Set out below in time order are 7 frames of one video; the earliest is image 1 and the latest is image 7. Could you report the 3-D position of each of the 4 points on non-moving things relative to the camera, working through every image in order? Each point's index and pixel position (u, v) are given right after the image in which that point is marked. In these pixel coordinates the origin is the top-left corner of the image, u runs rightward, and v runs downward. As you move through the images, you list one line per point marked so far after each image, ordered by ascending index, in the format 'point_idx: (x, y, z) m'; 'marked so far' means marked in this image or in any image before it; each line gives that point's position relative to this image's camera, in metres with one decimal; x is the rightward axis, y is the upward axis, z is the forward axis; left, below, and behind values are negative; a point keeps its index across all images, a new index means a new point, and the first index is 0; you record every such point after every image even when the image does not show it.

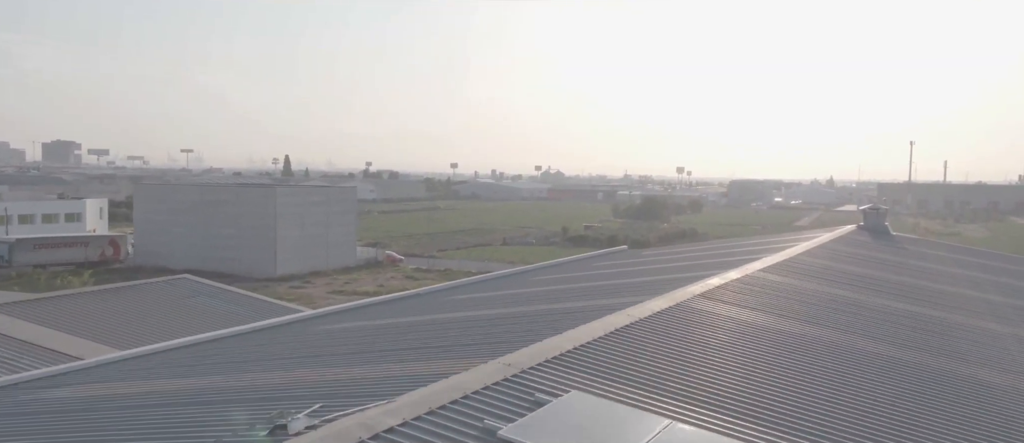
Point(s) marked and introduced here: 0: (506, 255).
0: (-0.1, -0.9, +18.8) m
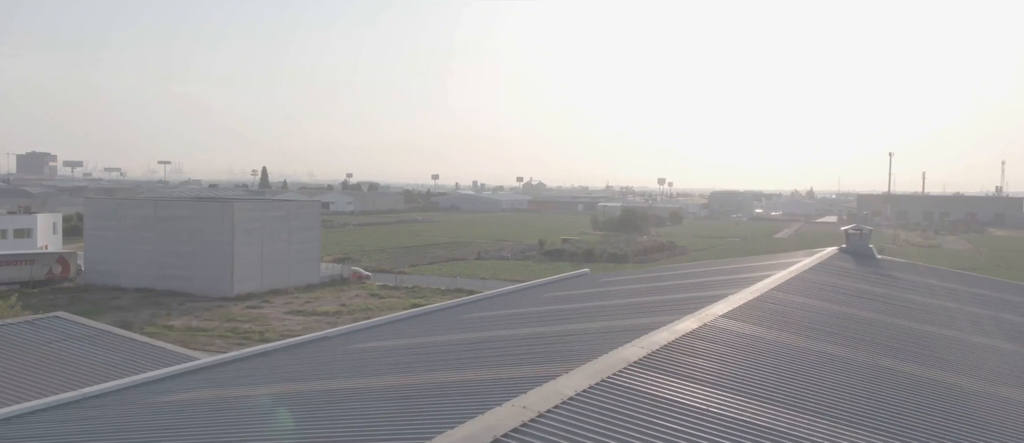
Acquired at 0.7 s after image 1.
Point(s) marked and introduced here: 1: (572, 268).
0: (-0.8, -1.2, +18.2) m
1: (+1.6, -1.2, +19.5) m
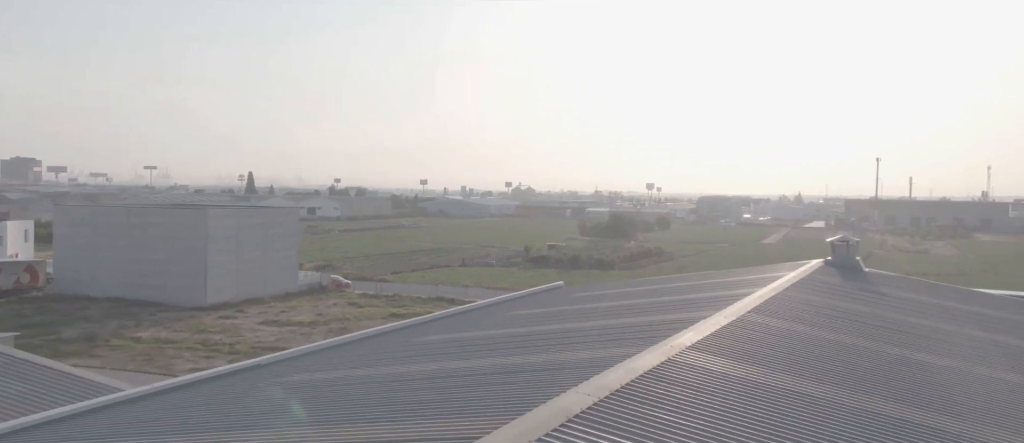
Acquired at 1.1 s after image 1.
0: (-1.2, -1.4, +17.9) m
1: (+1.2, -1.4, +19.3) m
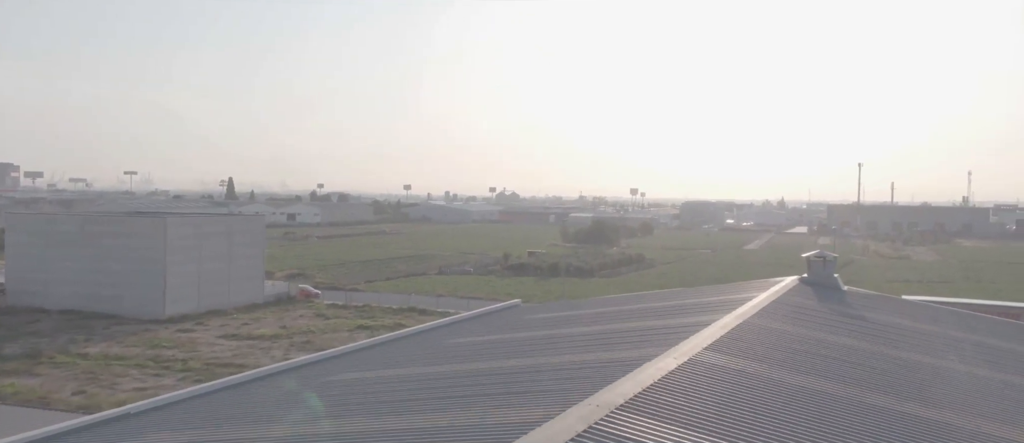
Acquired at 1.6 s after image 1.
0: (-1.8, -1.6, +17.5) m
1: (+0.6, -1.6, +18.8) m
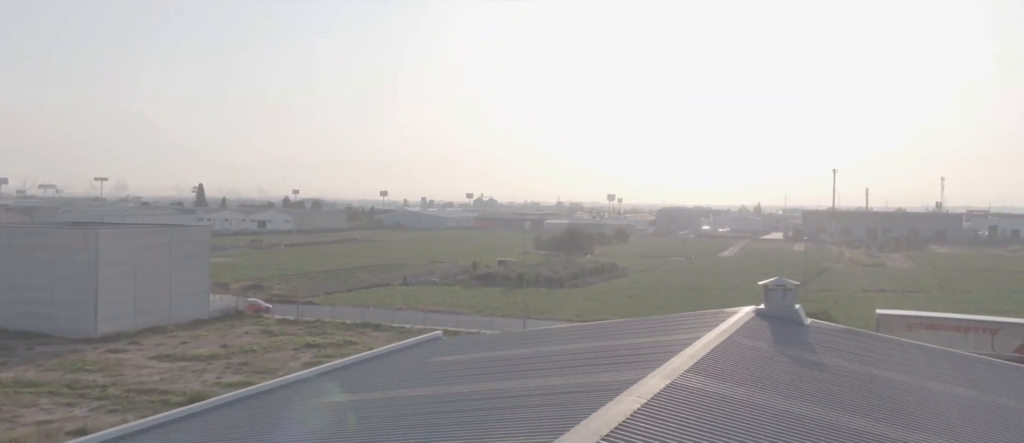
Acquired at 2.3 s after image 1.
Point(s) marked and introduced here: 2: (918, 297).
0: (-2.6, -1.8, +16.8) m
1: (-0.3, -1.8, +18.2) m
2: (+10.6, -2.0, +18.9) m
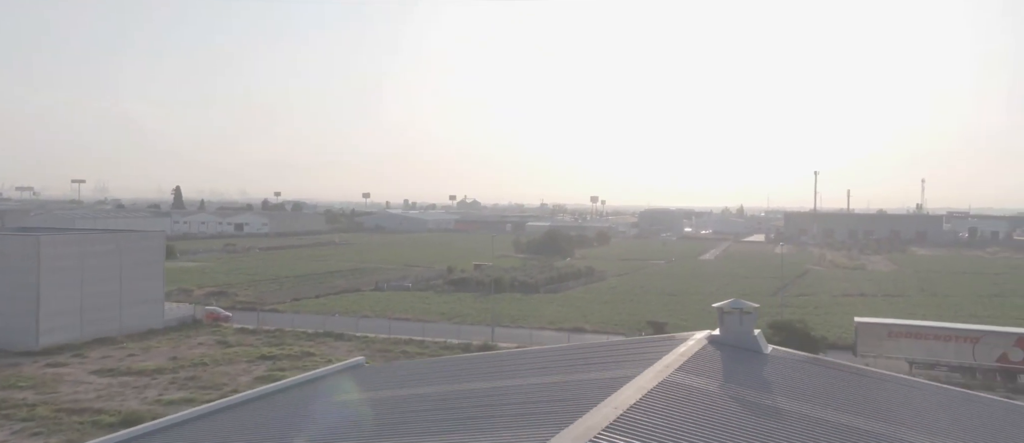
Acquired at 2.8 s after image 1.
0: (-3.2, -1.9, +16.2) m
1: (-0.9, -1.9, +17.7) m
2: (+9.9, -2.0, +18.7) m
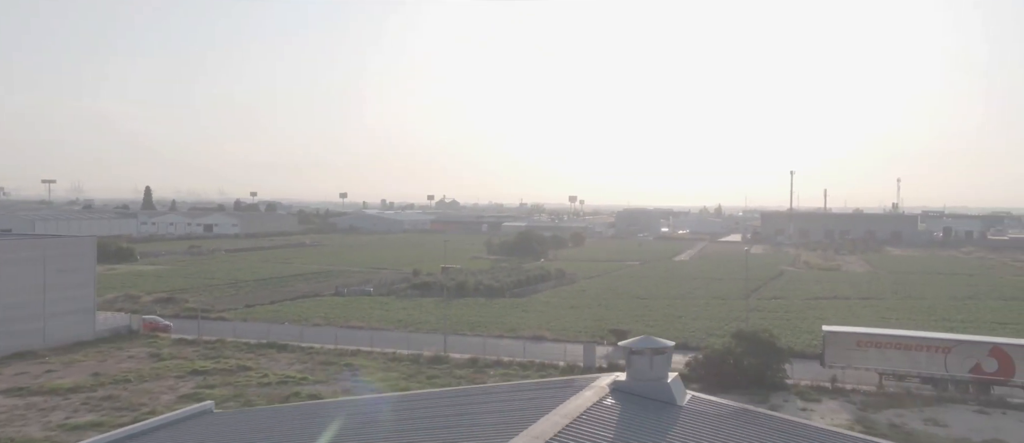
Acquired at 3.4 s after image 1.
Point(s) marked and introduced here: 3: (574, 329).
0: (-4.0, -1.9, +15.5) m
1: (-1.8, -2.0, +17.0) m
2: (+9.0, -2.1, +18.3) m
3: (+1.2, -2.0, +14.0) m
